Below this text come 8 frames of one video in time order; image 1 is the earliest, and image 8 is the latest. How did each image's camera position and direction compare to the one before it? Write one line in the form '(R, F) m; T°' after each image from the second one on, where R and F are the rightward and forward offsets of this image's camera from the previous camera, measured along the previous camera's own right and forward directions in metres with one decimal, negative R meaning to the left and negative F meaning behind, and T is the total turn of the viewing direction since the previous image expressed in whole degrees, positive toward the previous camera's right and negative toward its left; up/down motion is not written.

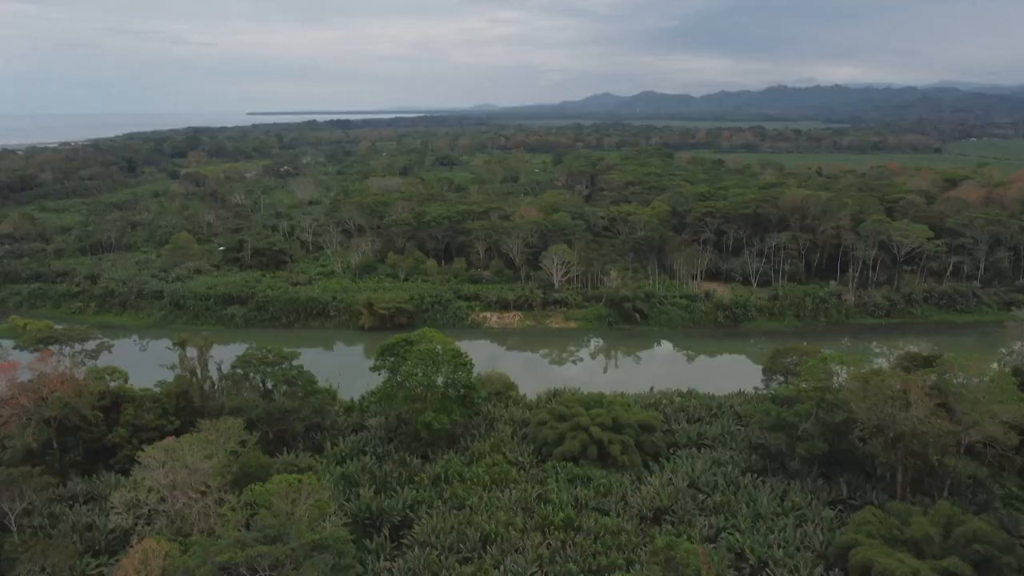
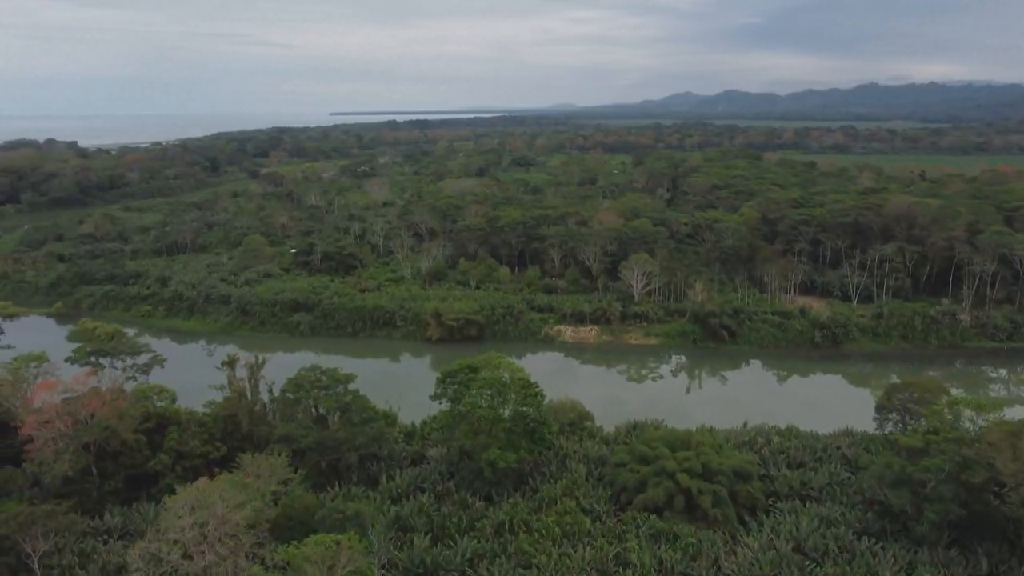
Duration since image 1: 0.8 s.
(0.0, +1.8) m; -5°
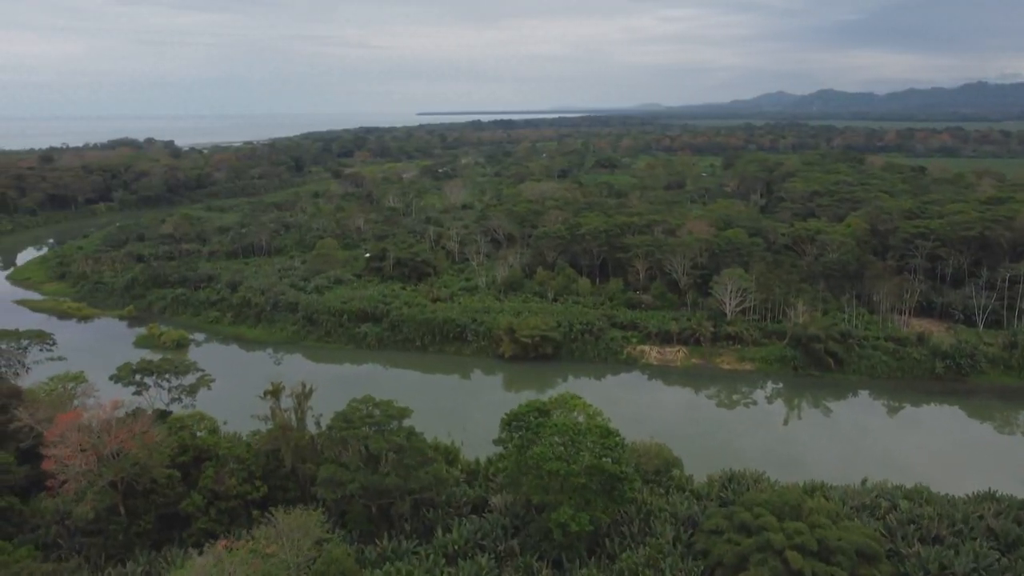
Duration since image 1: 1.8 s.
(0.0, +2.0) m; -6°
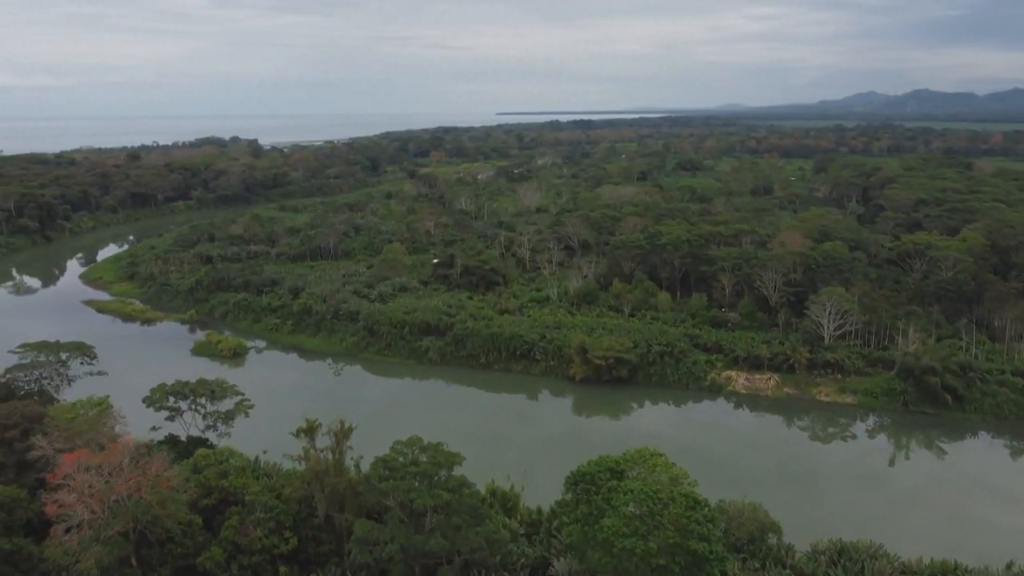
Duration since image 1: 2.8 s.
(+0.1, +2.0) m; -5°
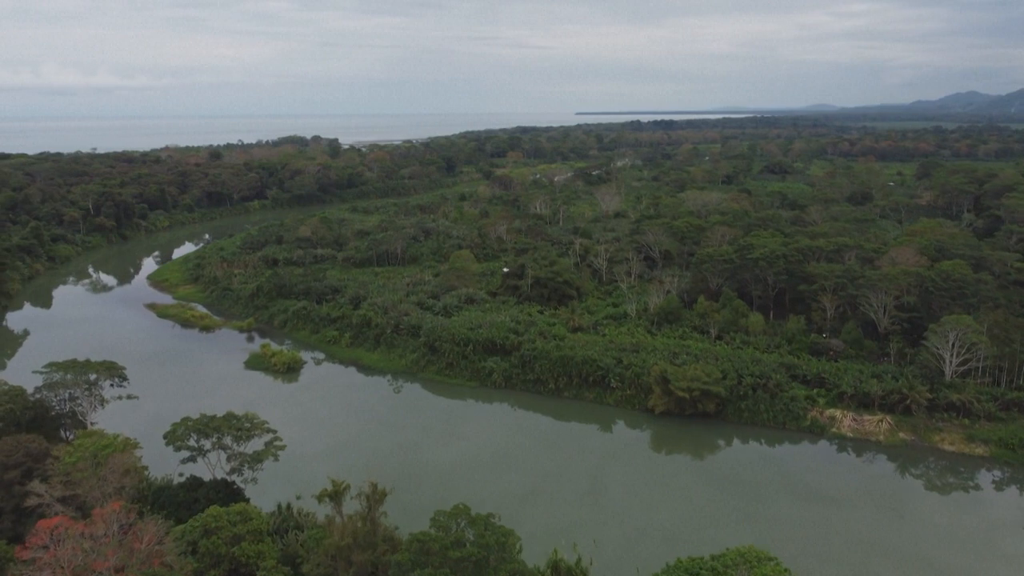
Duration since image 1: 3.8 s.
(0.0, +2.3) m; -5°
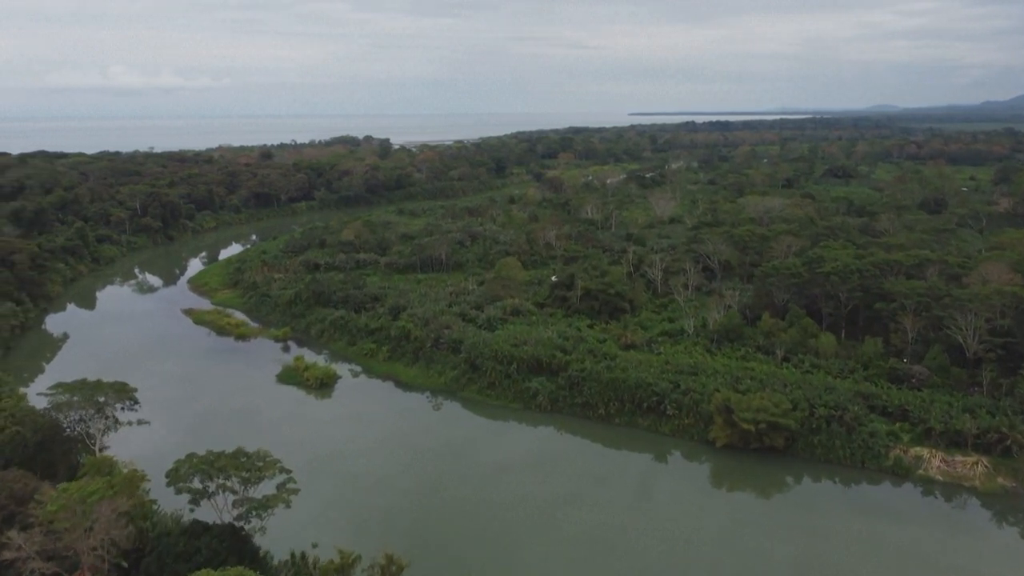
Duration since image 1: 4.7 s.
(0.0, +1.7) m; -4°
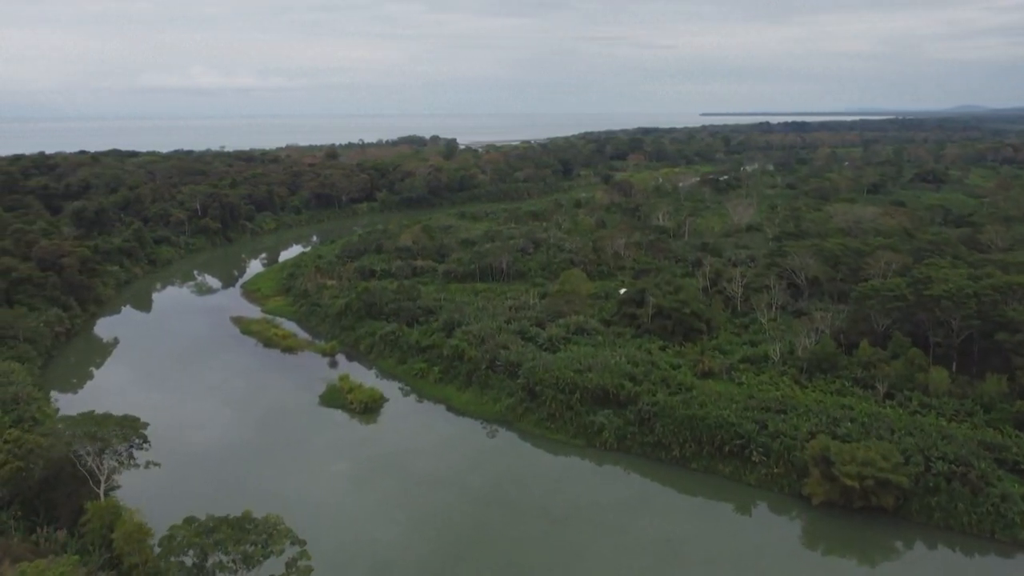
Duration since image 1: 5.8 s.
(0.0, +2.3) m; -5°
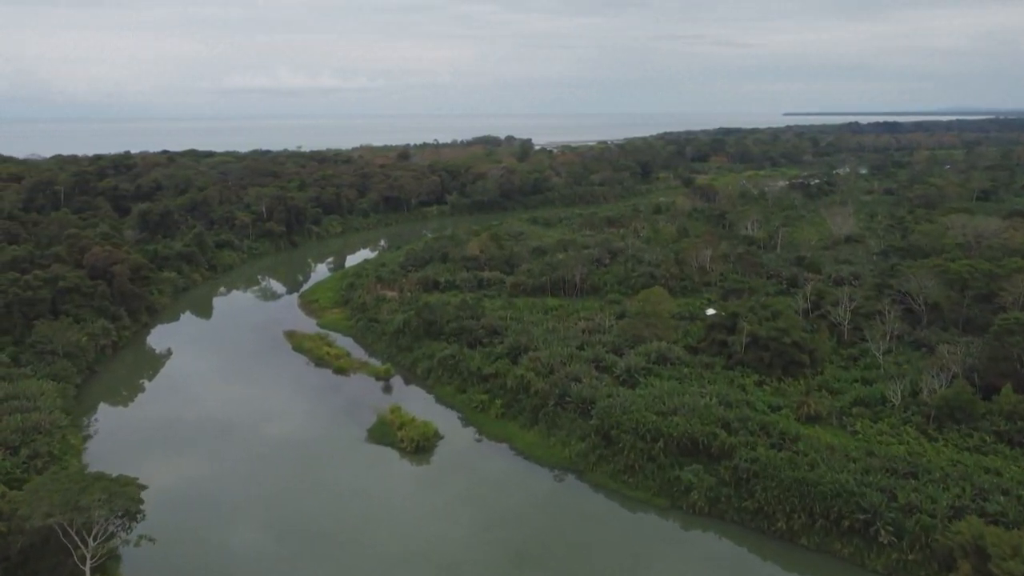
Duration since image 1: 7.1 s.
(0.0, +2.7) m; -5°
